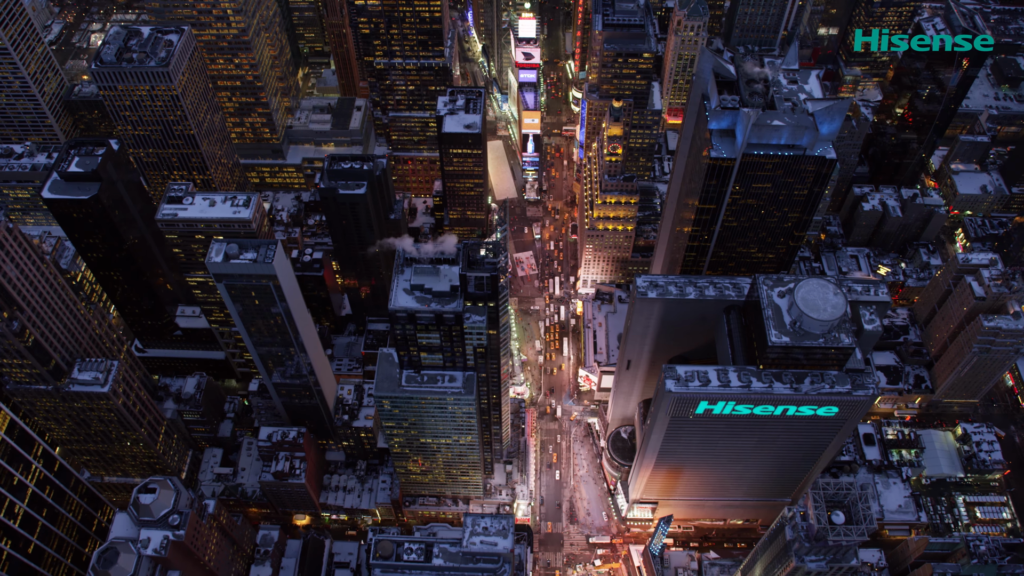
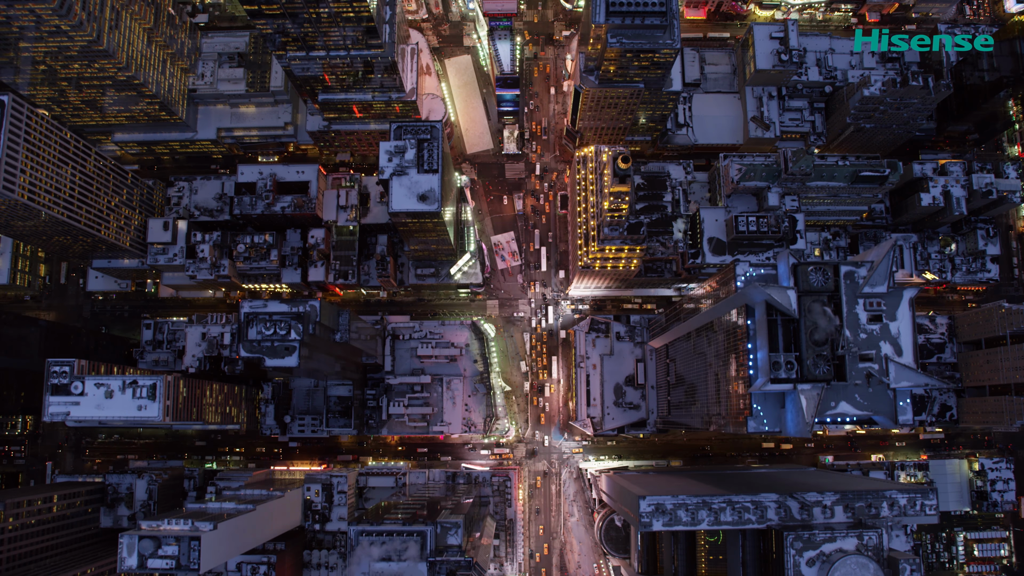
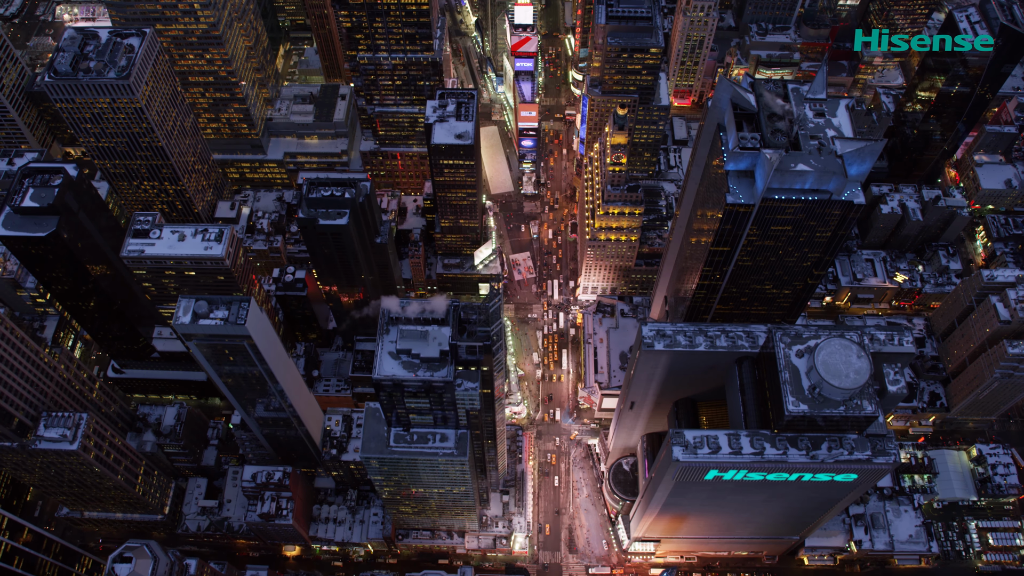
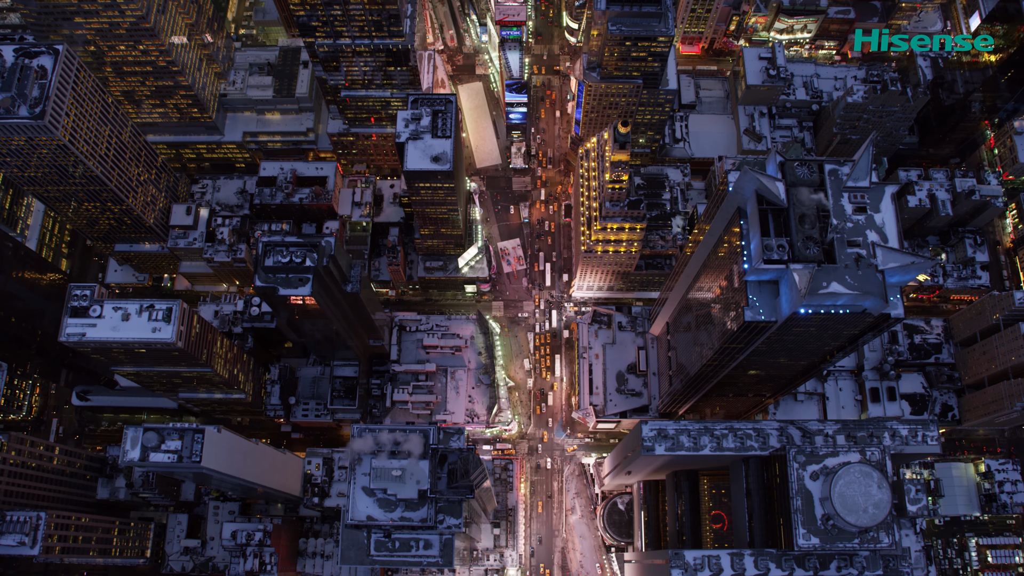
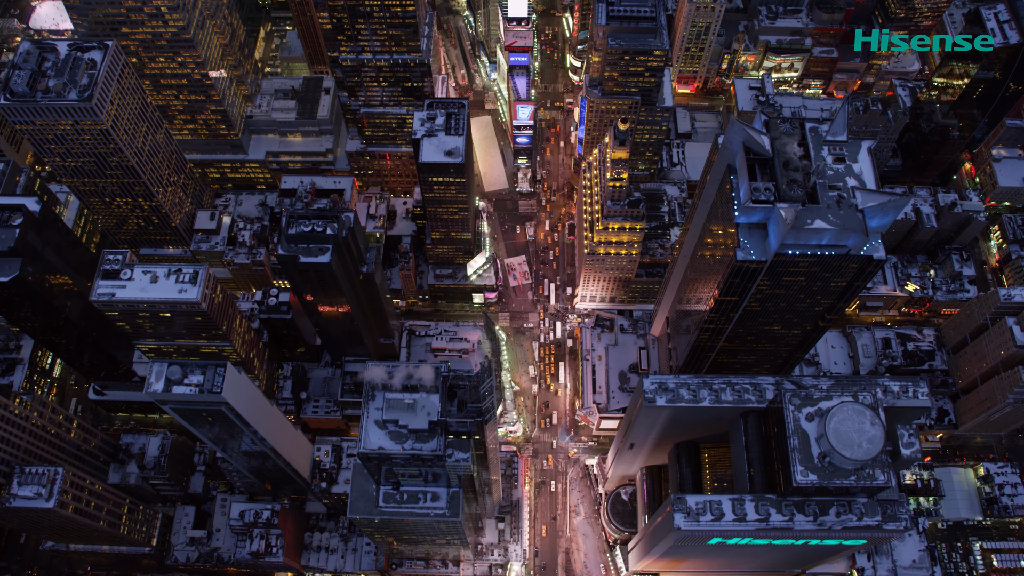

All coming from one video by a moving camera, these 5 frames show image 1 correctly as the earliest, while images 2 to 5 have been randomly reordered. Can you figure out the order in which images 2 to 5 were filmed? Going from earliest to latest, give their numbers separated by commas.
3, 5, 4, 2
